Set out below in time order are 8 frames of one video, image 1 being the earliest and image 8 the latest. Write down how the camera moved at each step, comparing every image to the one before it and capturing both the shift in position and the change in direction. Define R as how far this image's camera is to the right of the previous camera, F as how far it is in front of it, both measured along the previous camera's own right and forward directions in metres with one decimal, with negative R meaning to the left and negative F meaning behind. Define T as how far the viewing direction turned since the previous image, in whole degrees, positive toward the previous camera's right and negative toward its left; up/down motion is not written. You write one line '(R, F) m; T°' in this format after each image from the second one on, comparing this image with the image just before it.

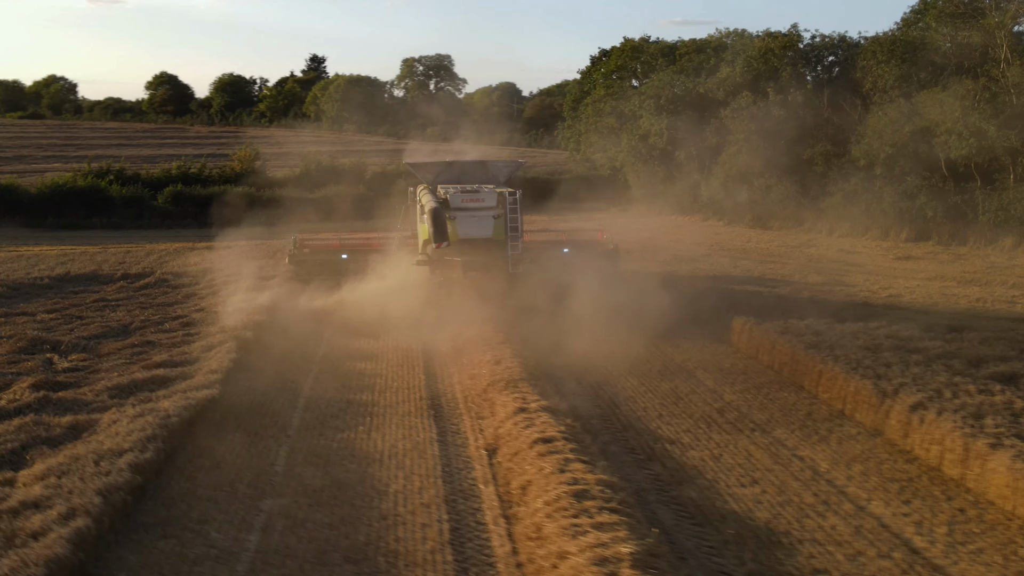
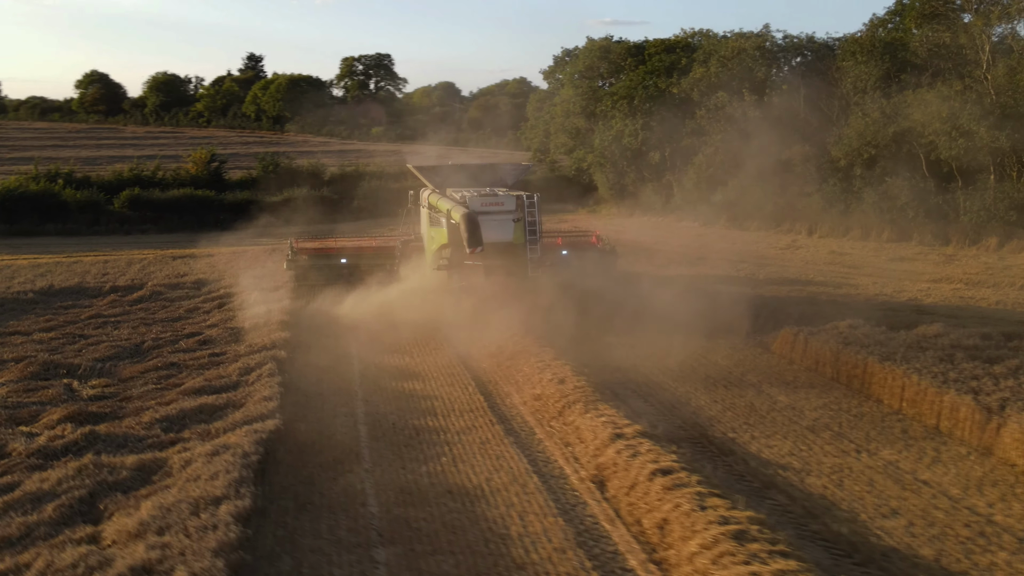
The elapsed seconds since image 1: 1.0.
(-1.0, +0.5) m; +4°
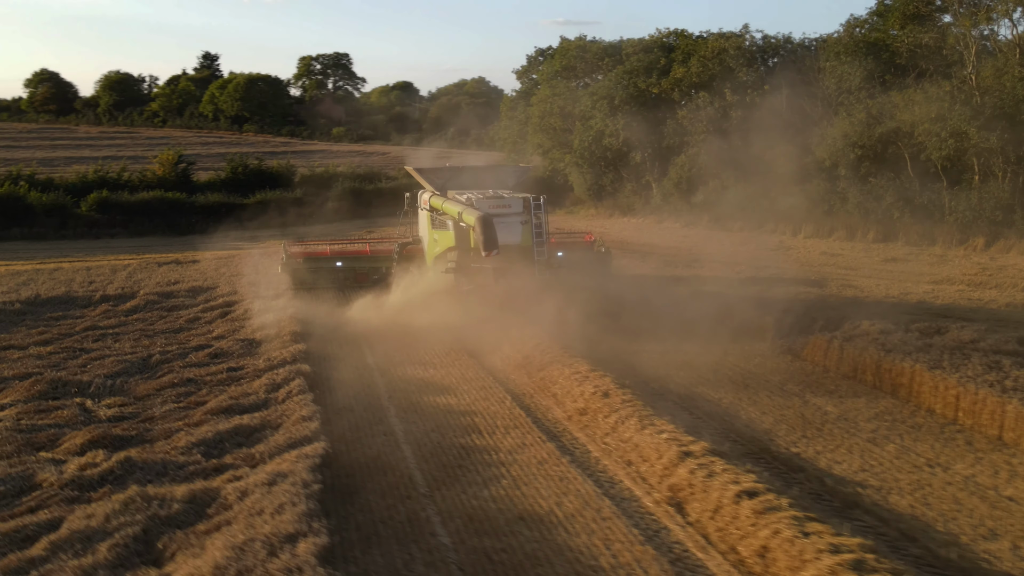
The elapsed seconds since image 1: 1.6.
(-0.7, +0.3) m; +3°
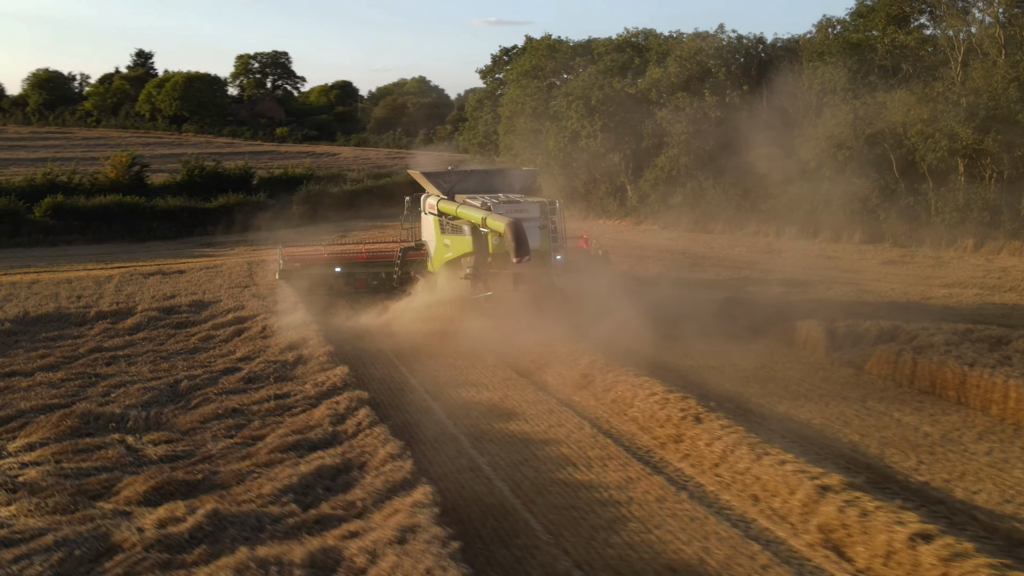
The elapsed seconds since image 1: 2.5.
(-1.1, +0.6) m; +4°
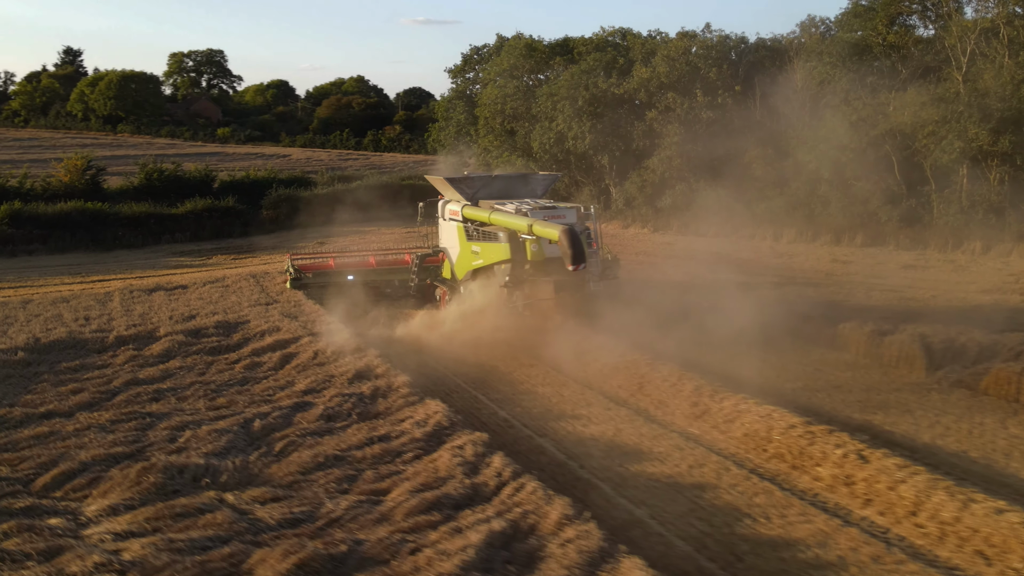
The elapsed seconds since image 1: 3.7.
(-1.4, +0.9) m; +4°
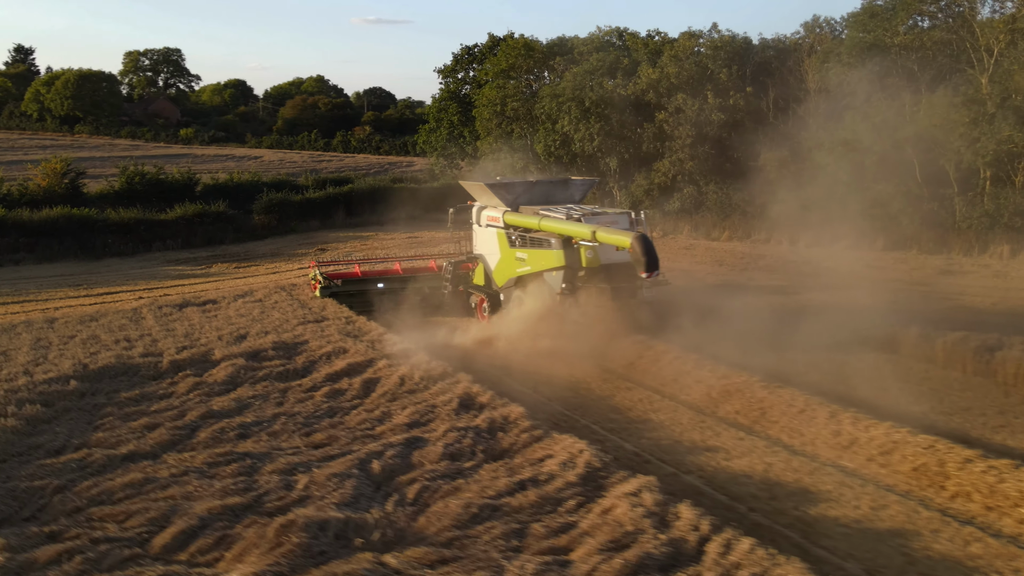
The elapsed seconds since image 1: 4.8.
(-1.3, +0.7) m; +3°
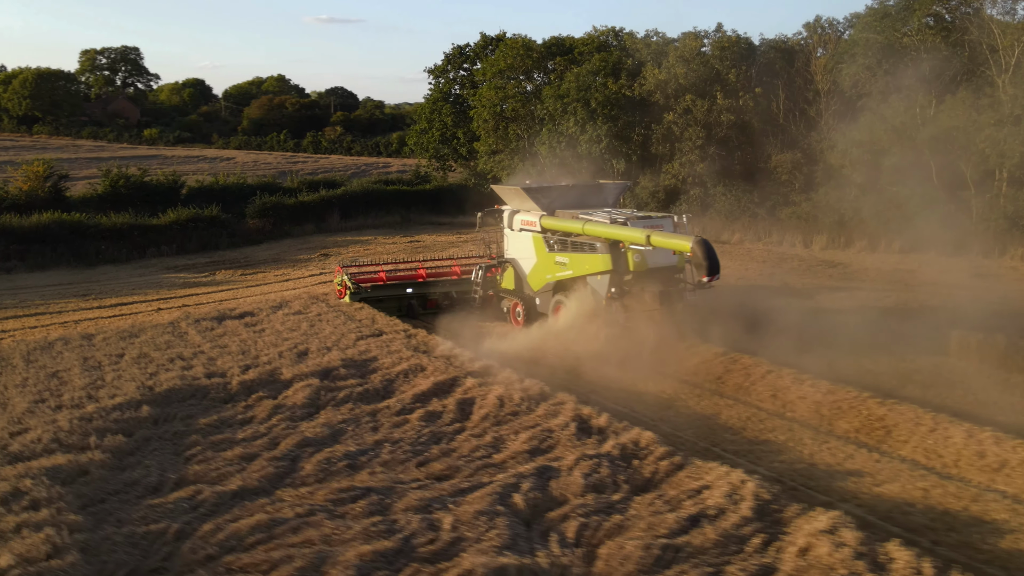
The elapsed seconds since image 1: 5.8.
(-1.2, +0.5) m; +2°
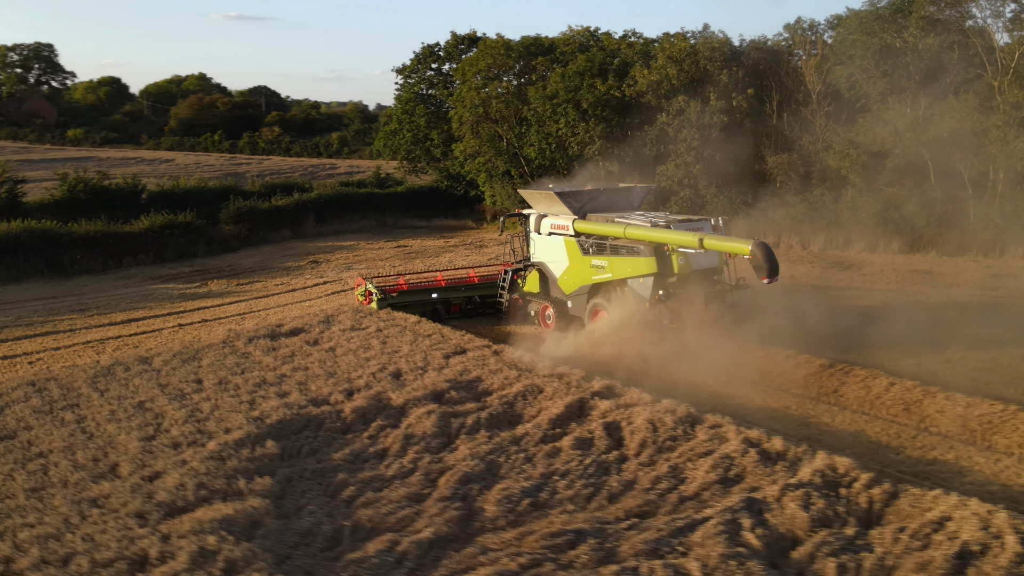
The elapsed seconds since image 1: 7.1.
(-1.8, +0.6) m; +5°
